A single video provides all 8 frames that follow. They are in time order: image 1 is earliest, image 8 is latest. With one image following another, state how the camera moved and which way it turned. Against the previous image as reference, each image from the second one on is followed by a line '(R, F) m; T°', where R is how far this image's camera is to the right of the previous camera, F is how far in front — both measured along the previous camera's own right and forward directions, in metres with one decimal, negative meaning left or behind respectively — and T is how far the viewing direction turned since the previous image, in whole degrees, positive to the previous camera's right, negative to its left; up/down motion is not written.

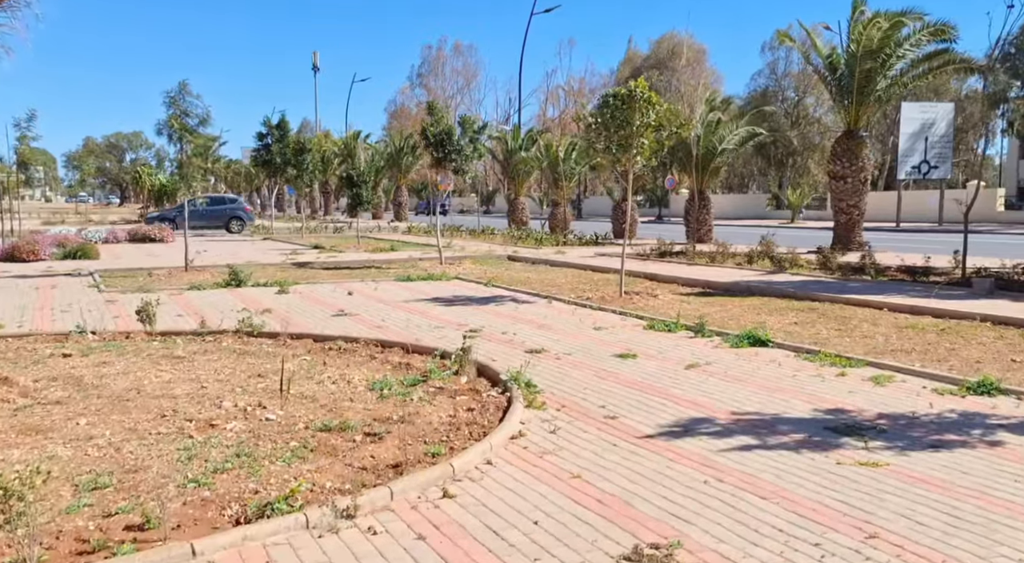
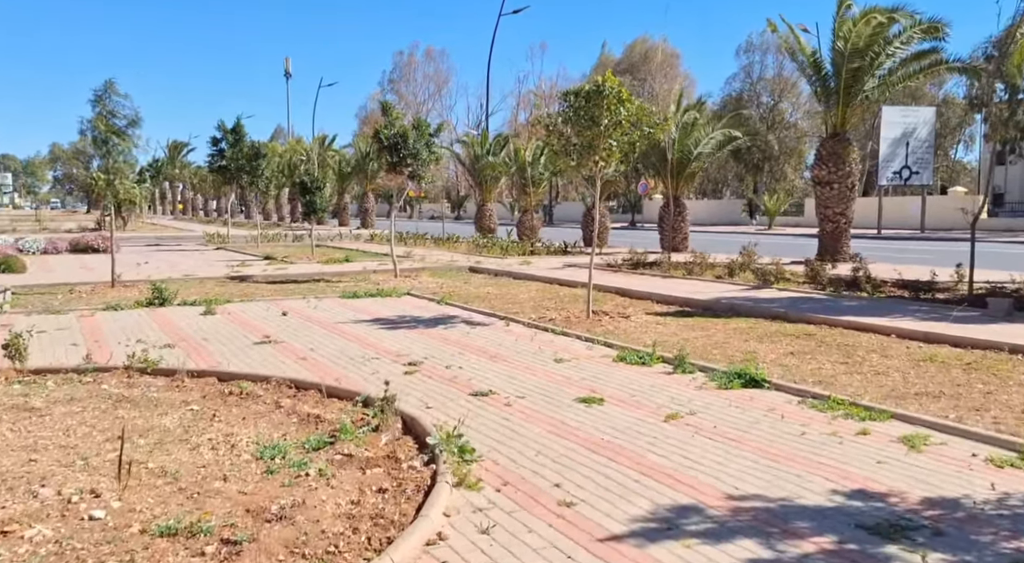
(+0.3, +1.4) m; +2°
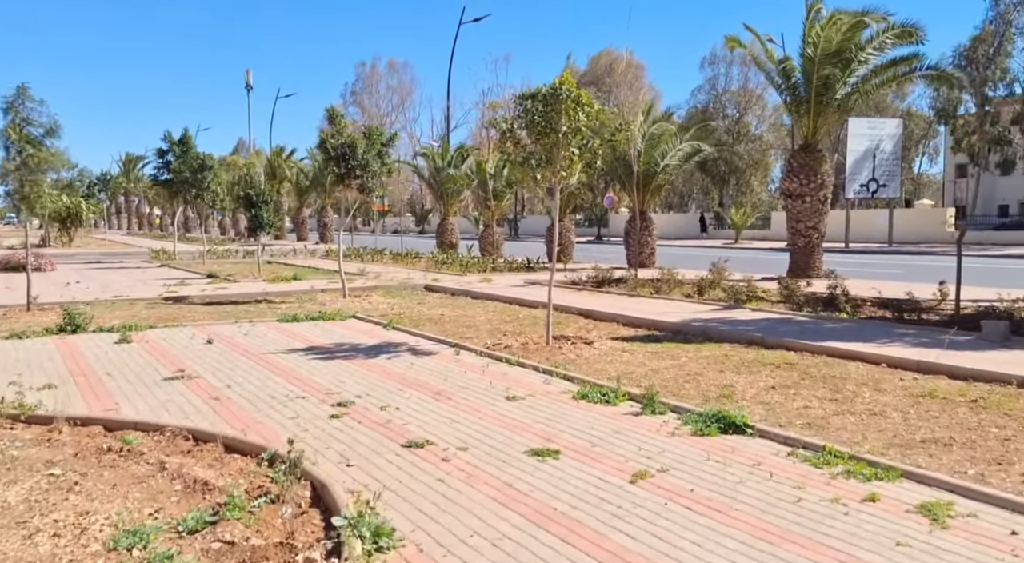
(+0.2, +1.0) m; +2°
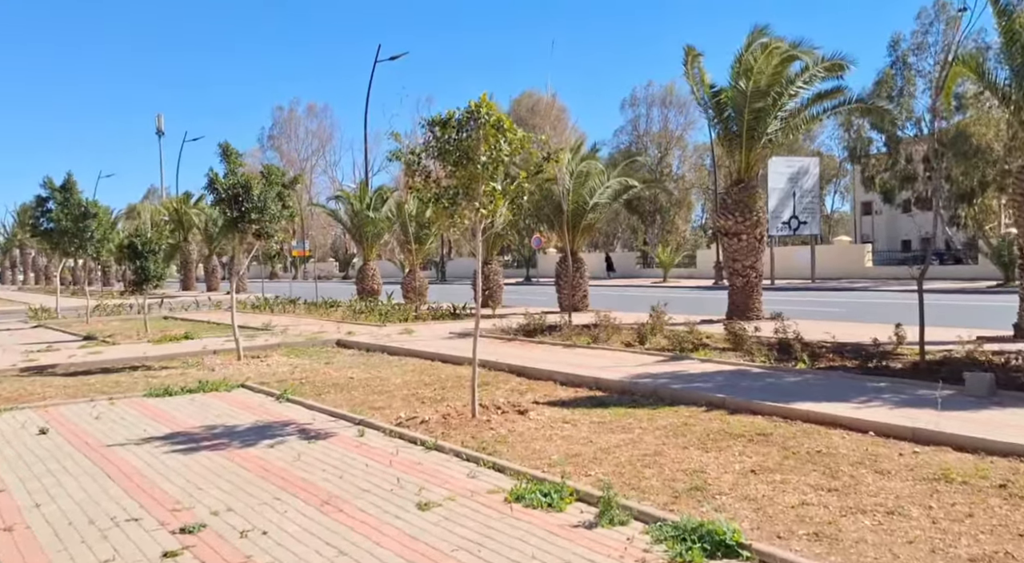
(+0.1, +1.6) m; +5°
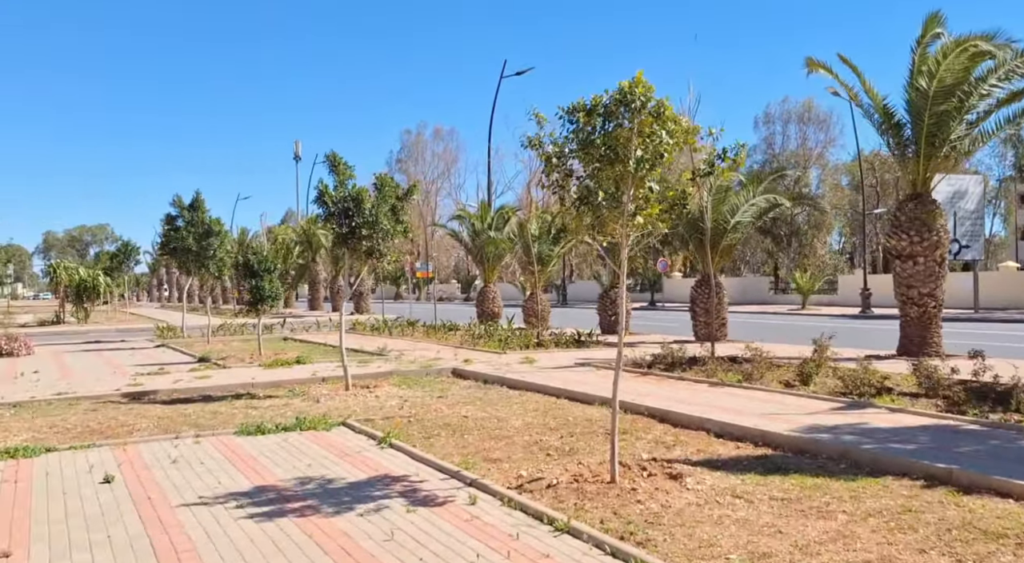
(-0.3, +1.7) m; -8°
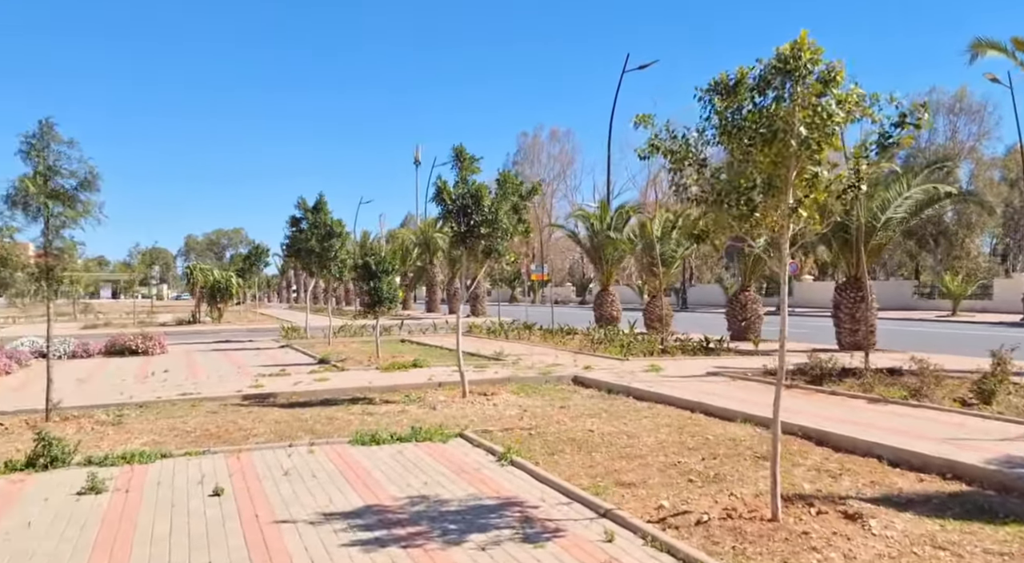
(-0.2, +0.9) m; -8°
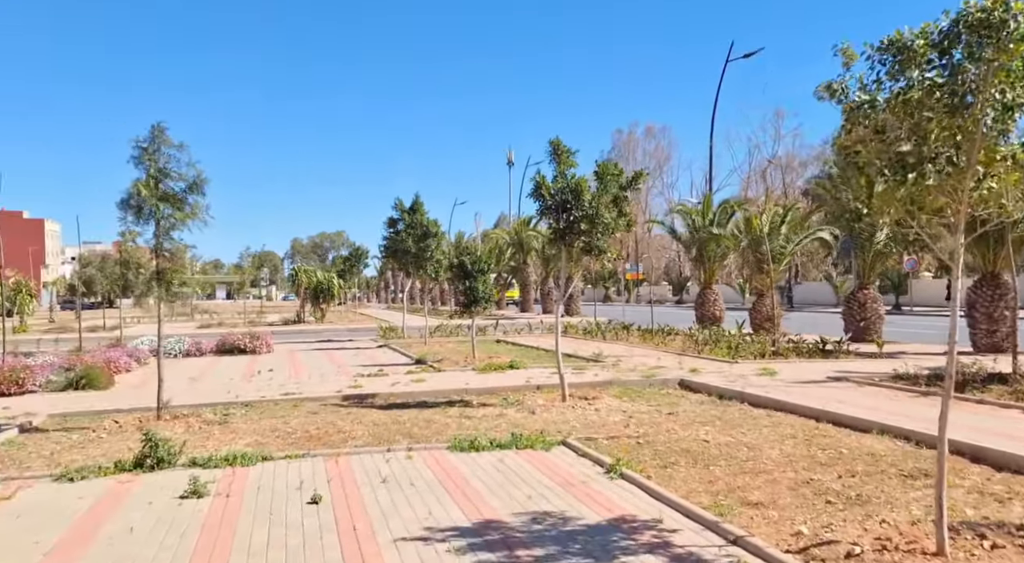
(-0.1, +0.6) m; -6°
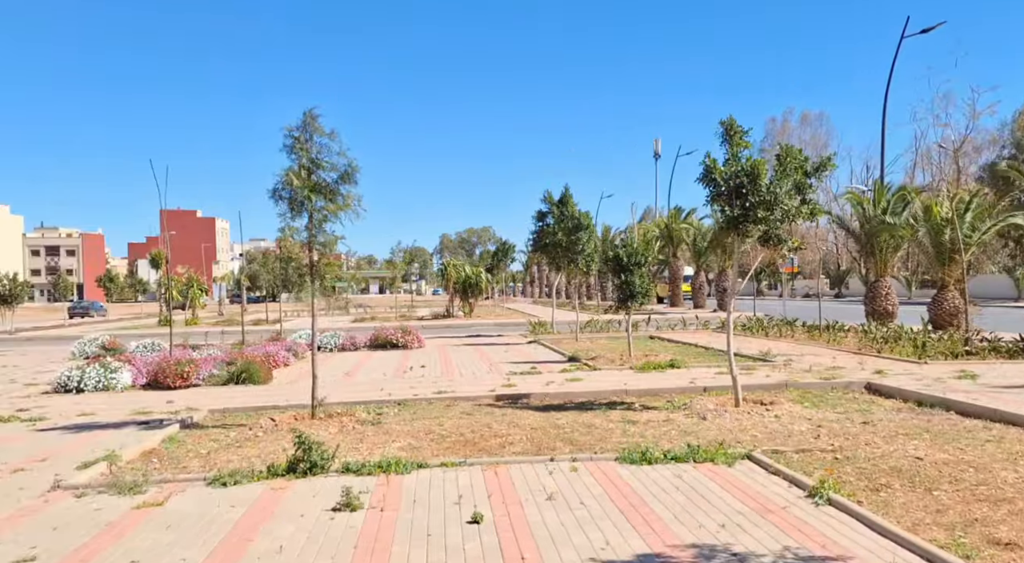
(-0.3, +1.0) m; -10°
